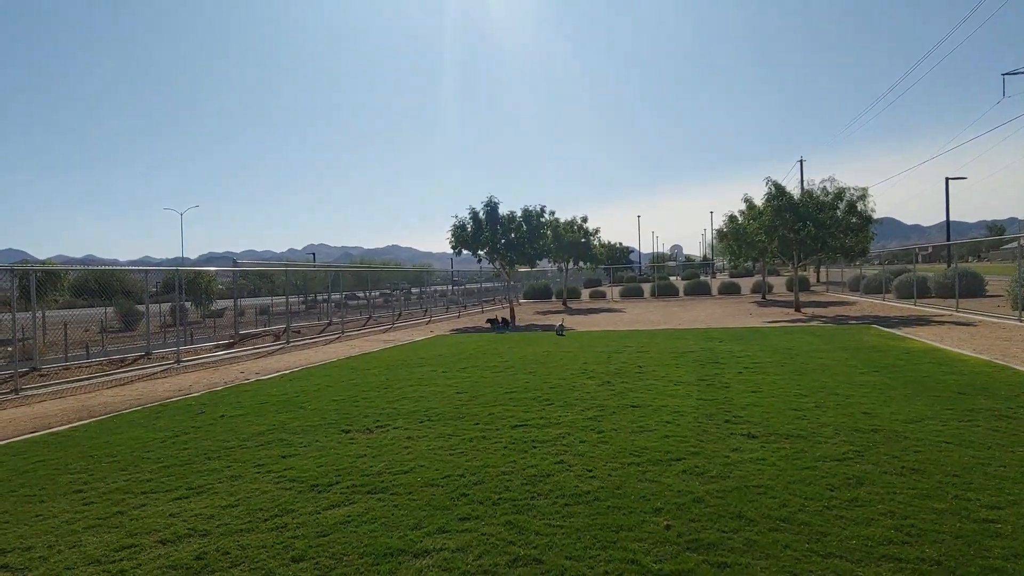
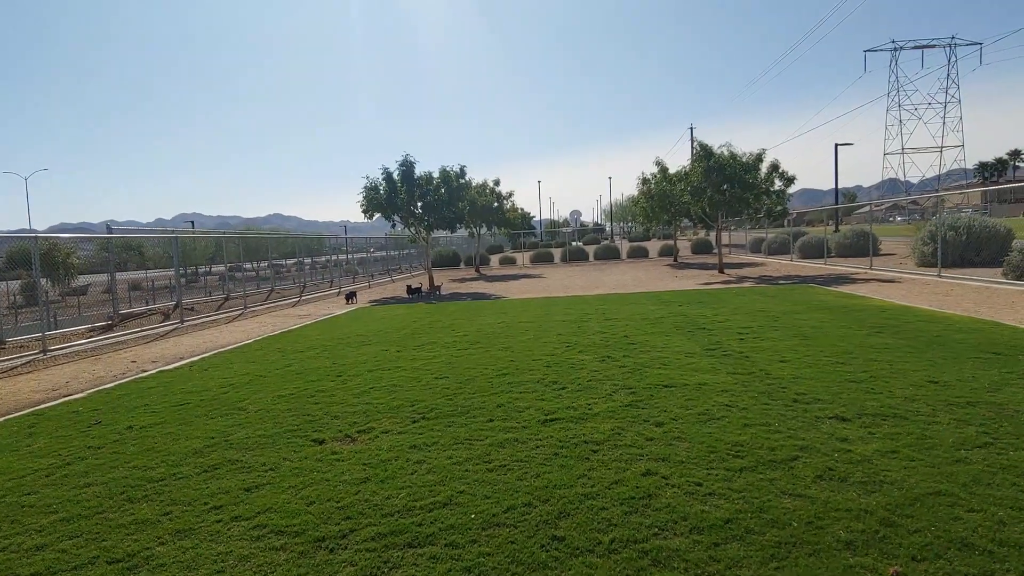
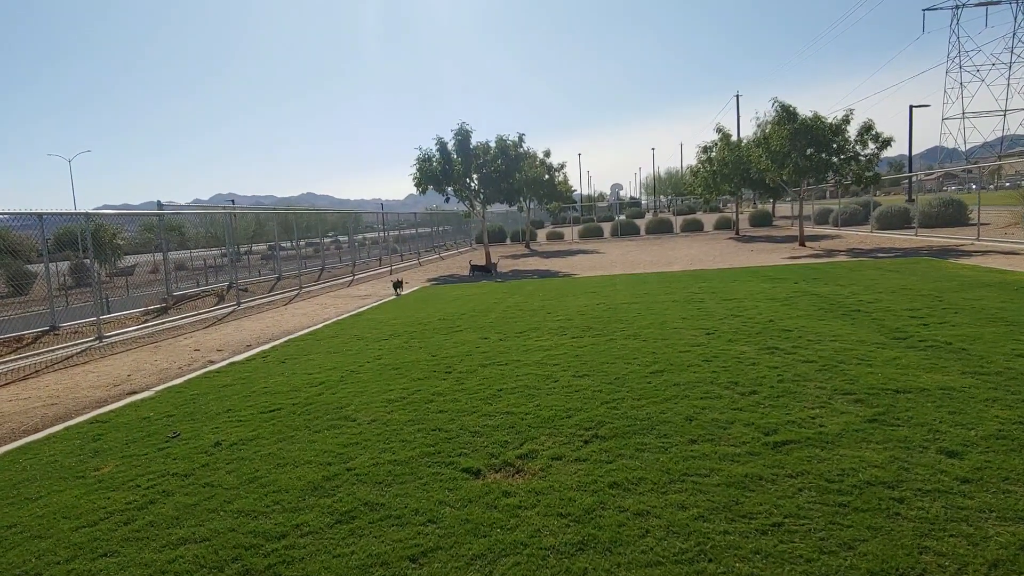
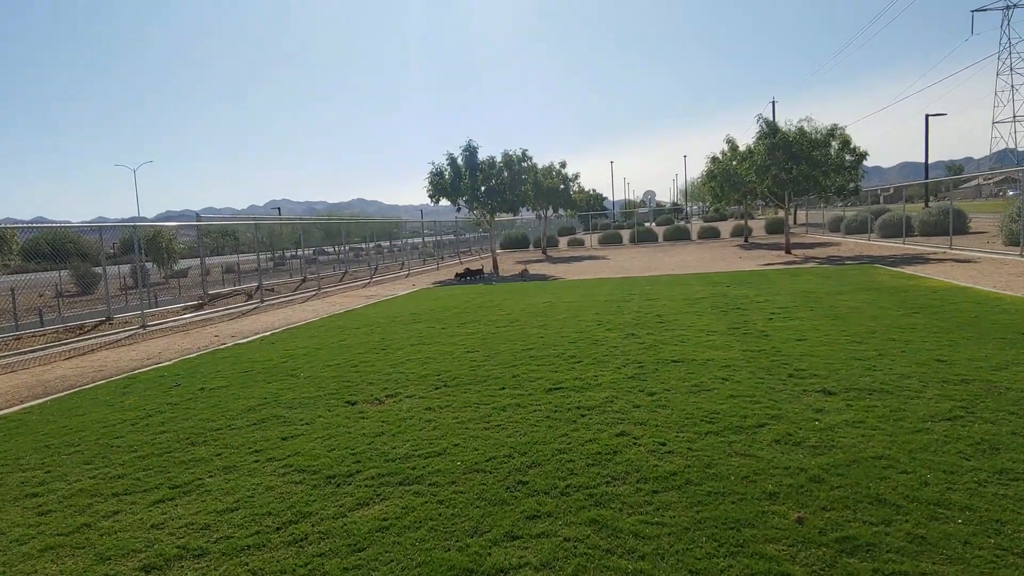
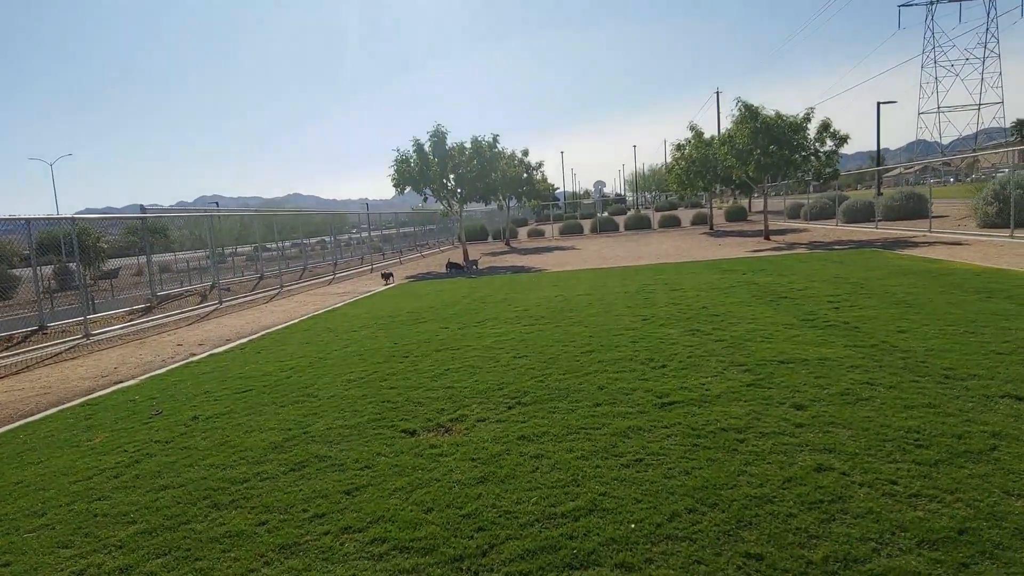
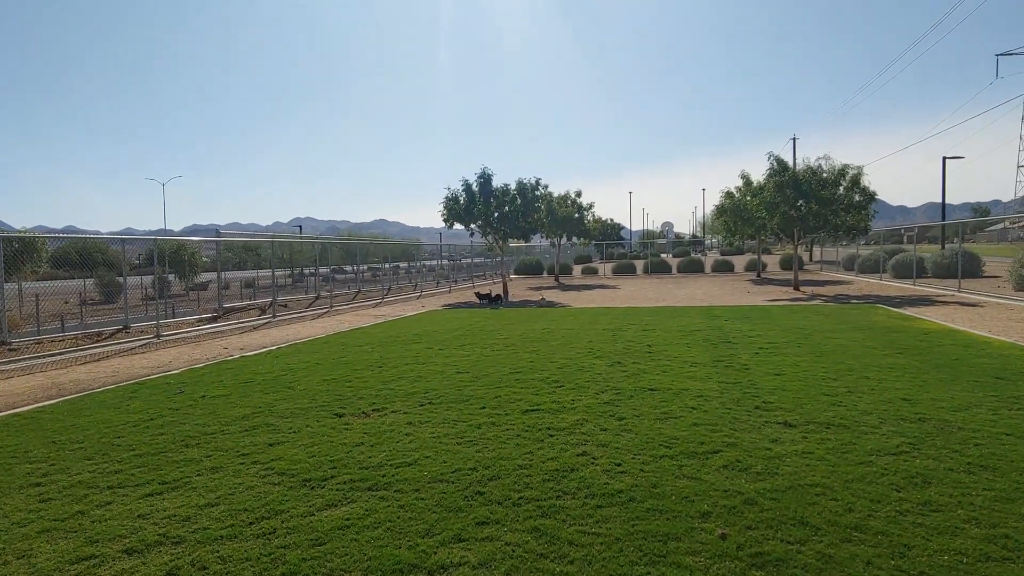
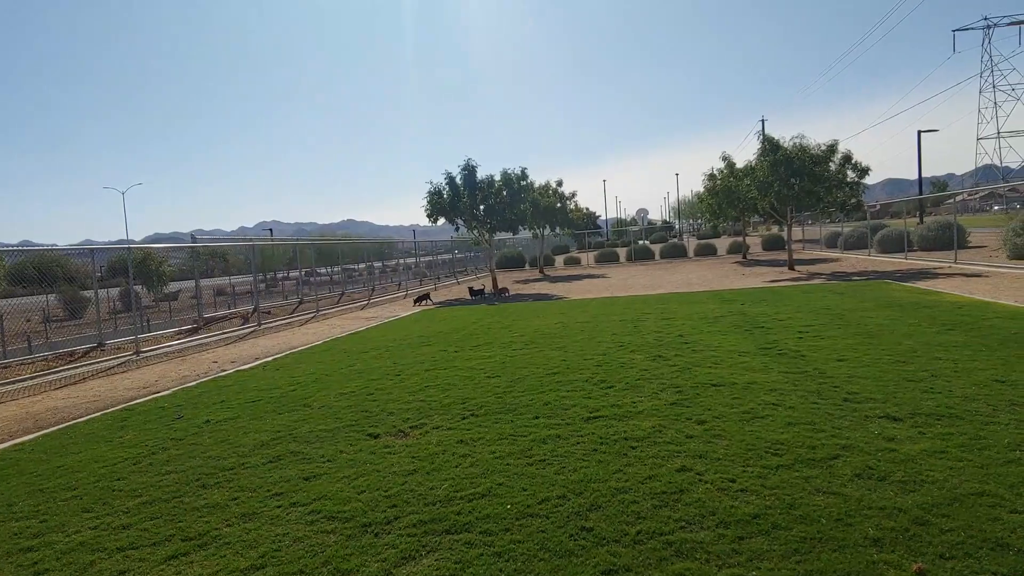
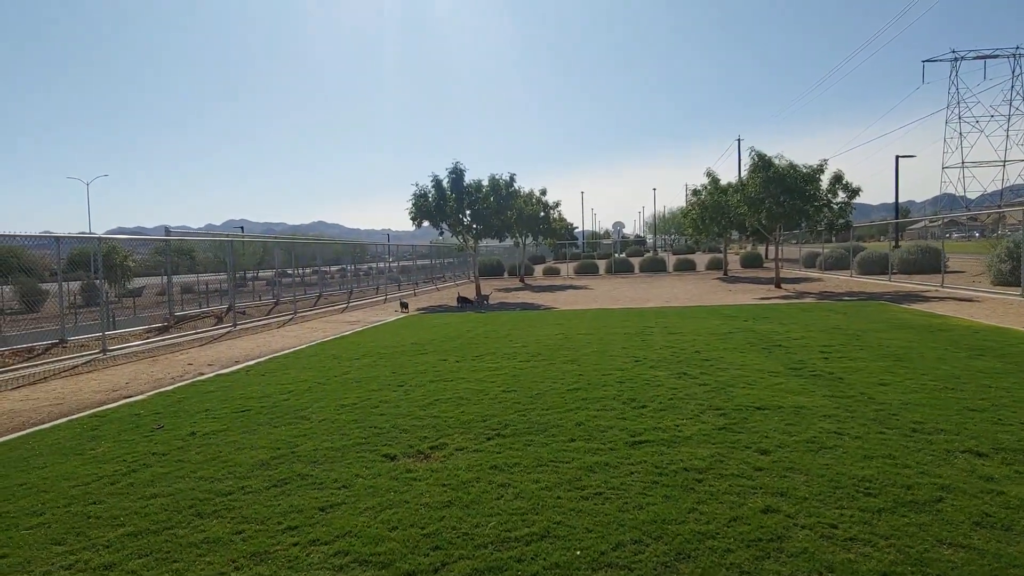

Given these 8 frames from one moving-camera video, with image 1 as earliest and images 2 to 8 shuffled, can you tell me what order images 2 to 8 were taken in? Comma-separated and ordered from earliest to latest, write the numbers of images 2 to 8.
6, 4, 7, 2, 8, 5, 3
